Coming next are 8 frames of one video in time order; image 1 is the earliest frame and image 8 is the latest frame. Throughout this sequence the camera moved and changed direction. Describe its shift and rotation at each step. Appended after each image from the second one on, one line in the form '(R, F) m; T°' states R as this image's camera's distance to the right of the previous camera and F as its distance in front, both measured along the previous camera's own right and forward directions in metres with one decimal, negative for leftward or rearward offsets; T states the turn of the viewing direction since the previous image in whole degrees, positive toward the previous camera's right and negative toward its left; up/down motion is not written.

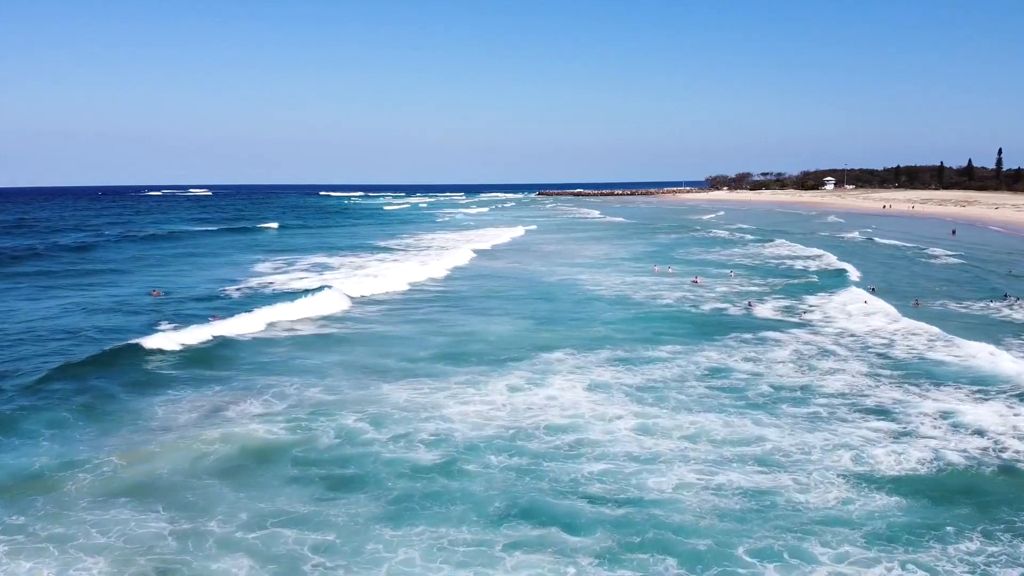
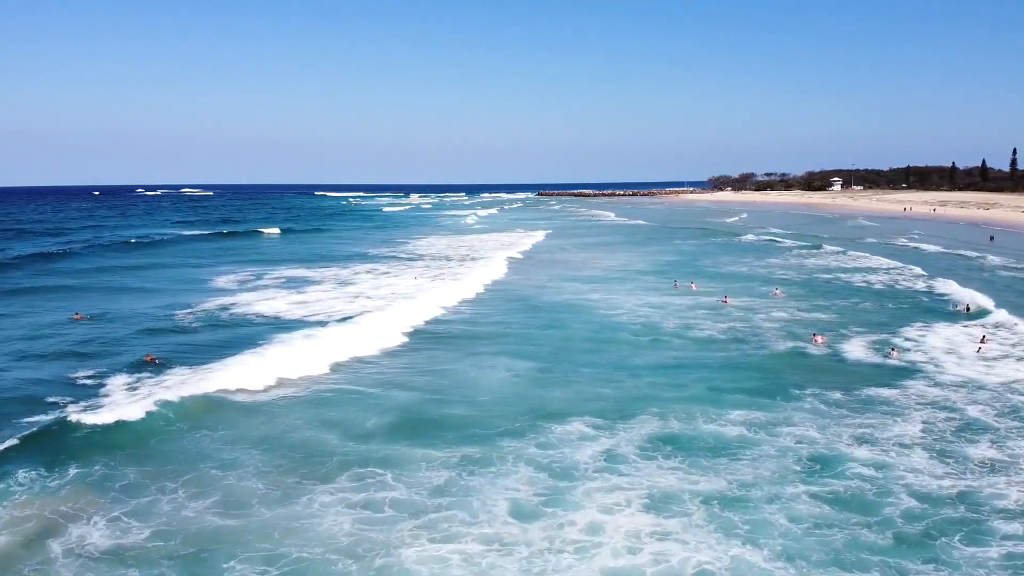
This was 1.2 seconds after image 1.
(0.0, +4.8) m; 0°
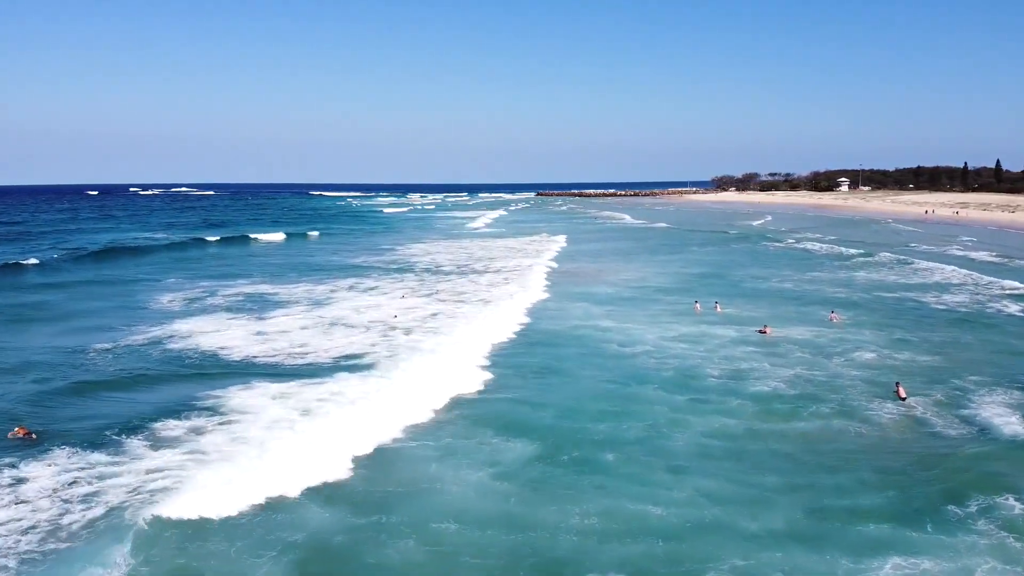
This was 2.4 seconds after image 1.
(+0.1, +4.4) m; 0°
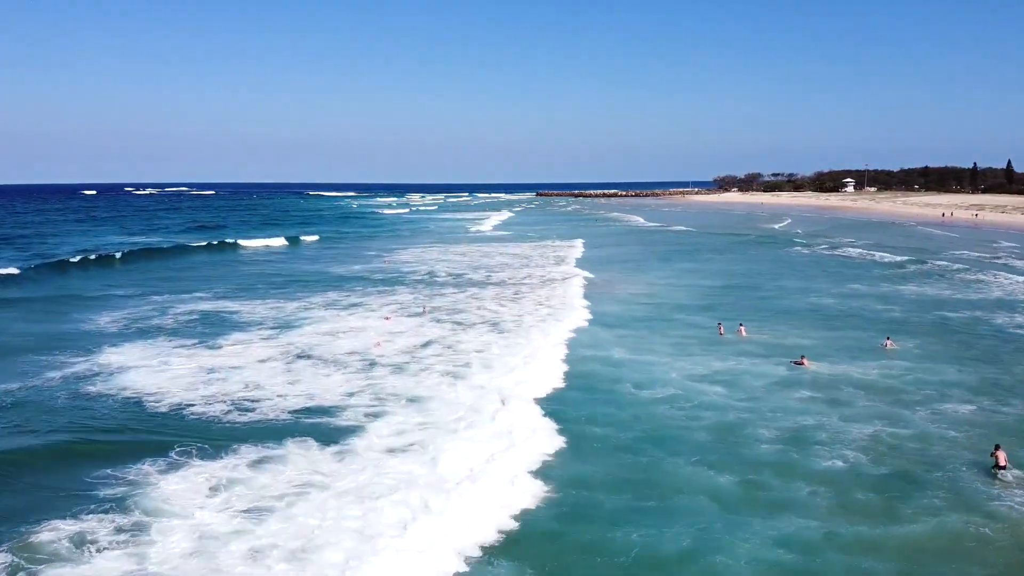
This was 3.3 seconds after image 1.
(+0.1, +3.2) m; 0°
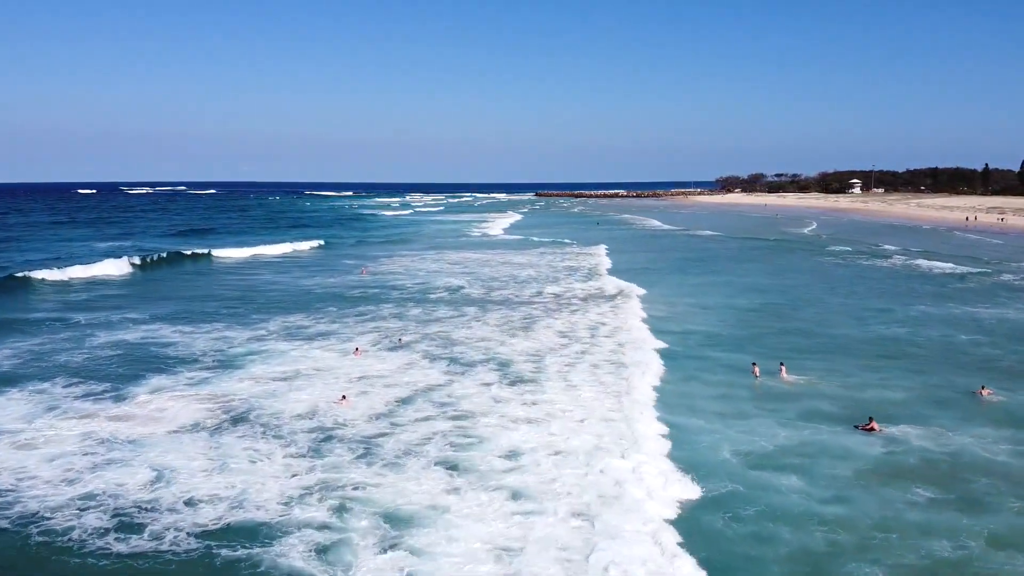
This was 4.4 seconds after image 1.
(-0.1, +3.9) m; 0°
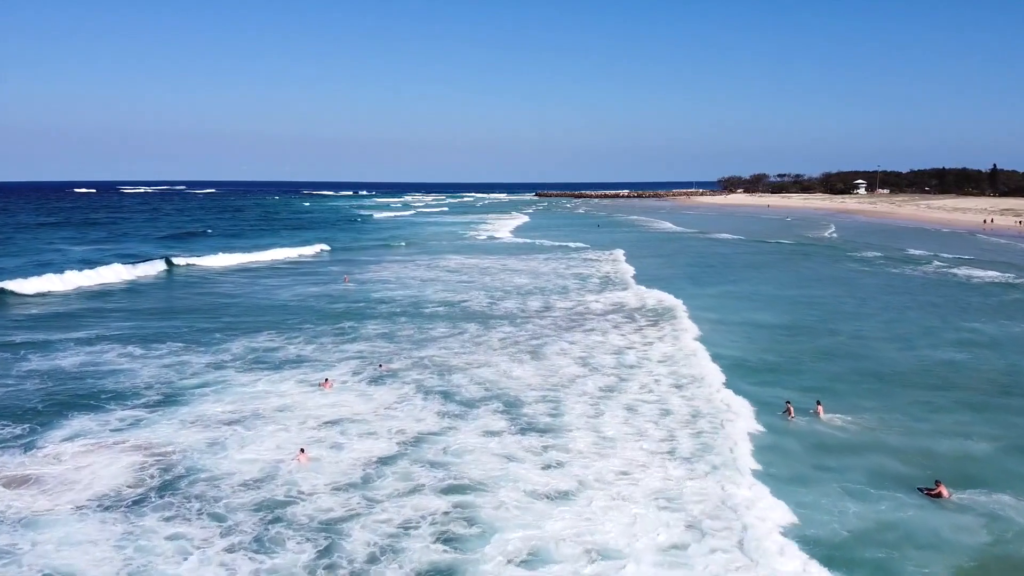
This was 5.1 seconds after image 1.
(-0.2, +2.6) m; 0°
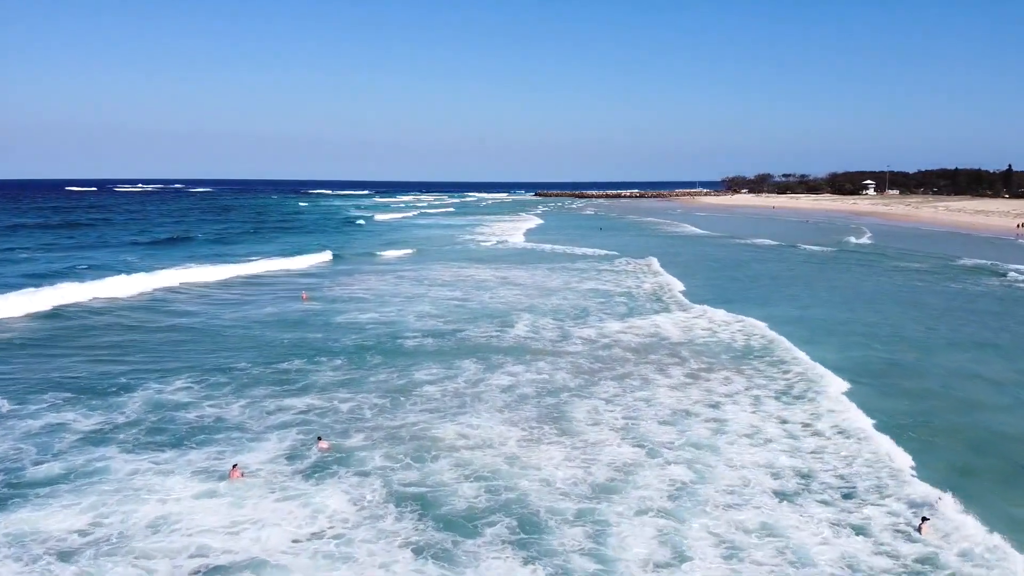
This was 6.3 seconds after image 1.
(-0.2, +4.2) m; 0°
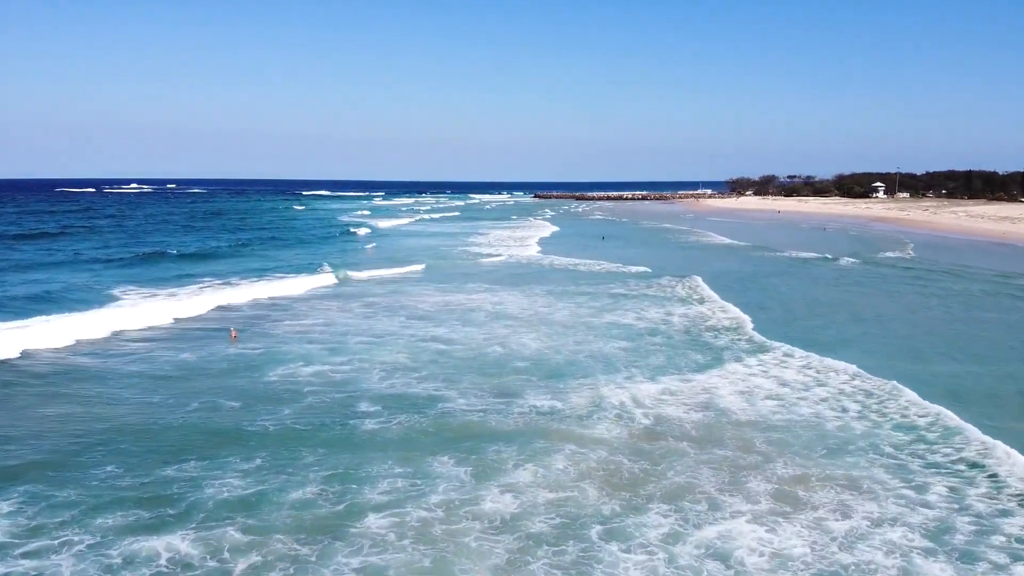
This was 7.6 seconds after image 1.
(0.0, +4.1) m; 0°
